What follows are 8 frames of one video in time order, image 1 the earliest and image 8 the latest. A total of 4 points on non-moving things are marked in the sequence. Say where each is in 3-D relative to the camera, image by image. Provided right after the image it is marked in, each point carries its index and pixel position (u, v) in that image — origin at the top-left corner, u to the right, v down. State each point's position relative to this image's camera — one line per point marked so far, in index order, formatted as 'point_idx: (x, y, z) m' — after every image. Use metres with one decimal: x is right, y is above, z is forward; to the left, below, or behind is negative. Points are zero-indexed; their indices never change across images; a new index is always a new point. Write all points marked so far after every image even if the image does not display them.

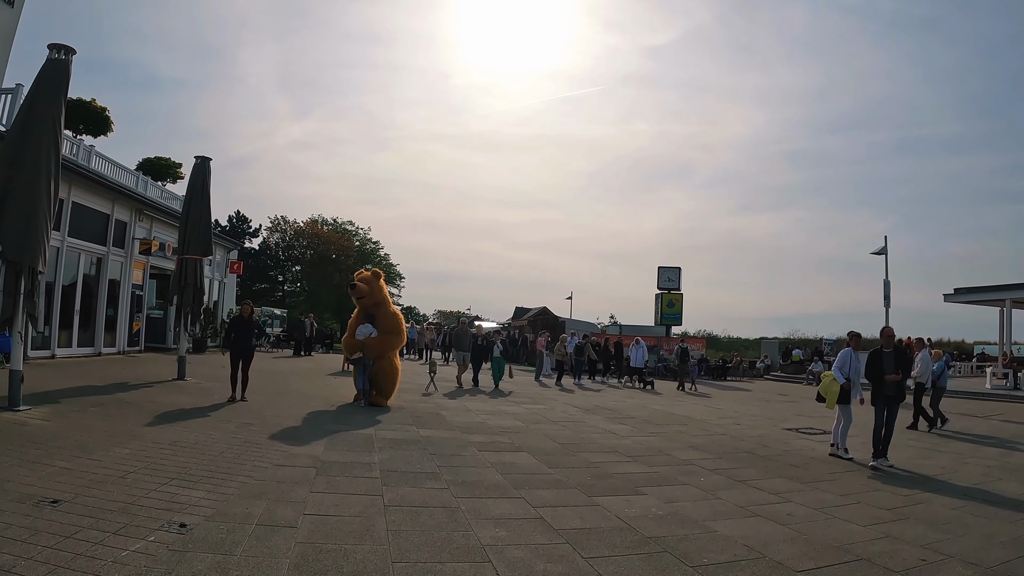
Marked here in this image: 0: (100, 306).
0: (-12.4, -0.5, +18.4) m
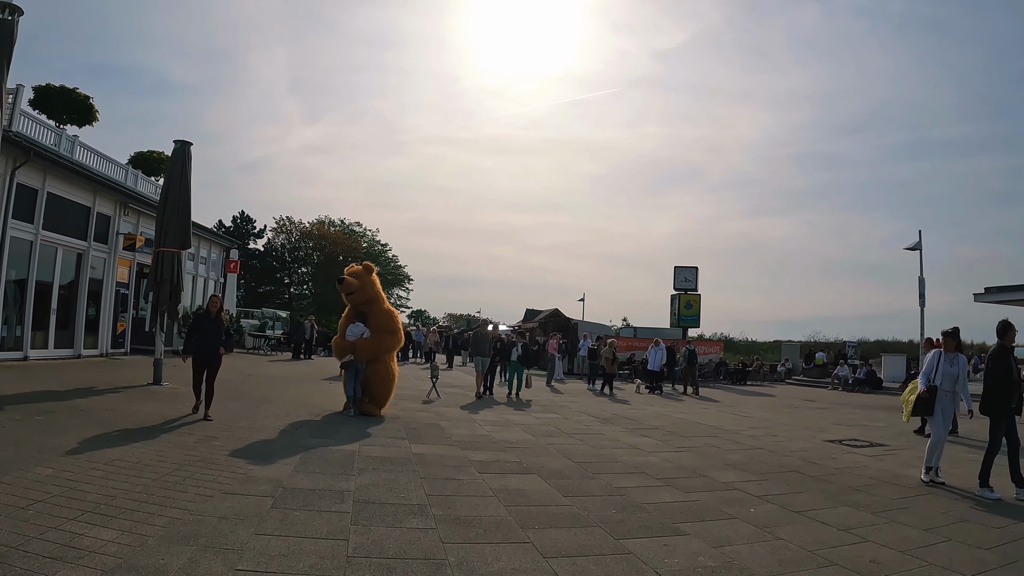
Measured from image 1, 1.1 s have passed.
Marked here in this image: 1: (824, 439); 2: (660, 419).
0: (-12.1, -0.5, +17.3) m
1: (+5.5, -2.7, +10.9) m
2: (+2.8, -2.5, +11.7) m
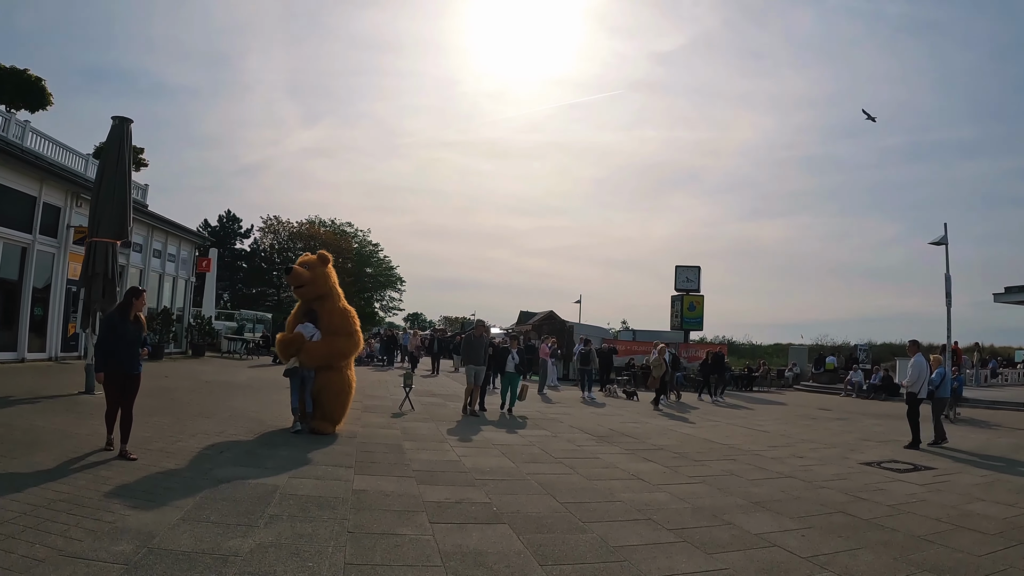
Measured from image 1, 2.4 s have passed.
0: (-12.4, -0.4, +15.6) m
1: (+5.2, -2.6, +9.3) m
2: (+2.5, -2.4, +10.1) m
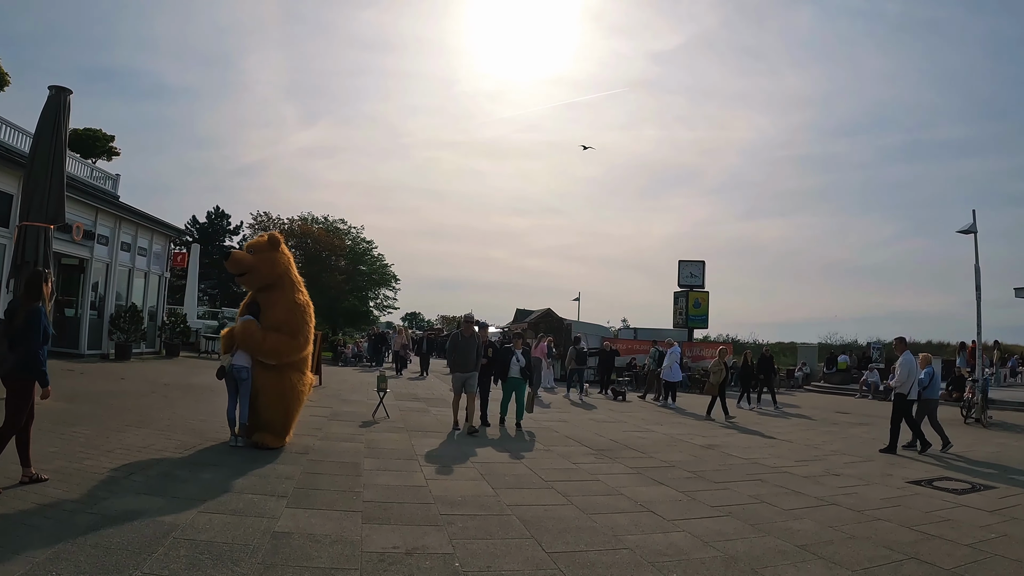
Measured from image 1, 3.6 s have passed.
0: (-12.6, -0.3, +14.3) m
1: (+5.1, -2.4, +7.9) m
2: (+2.3, -2.3, +8.7) m
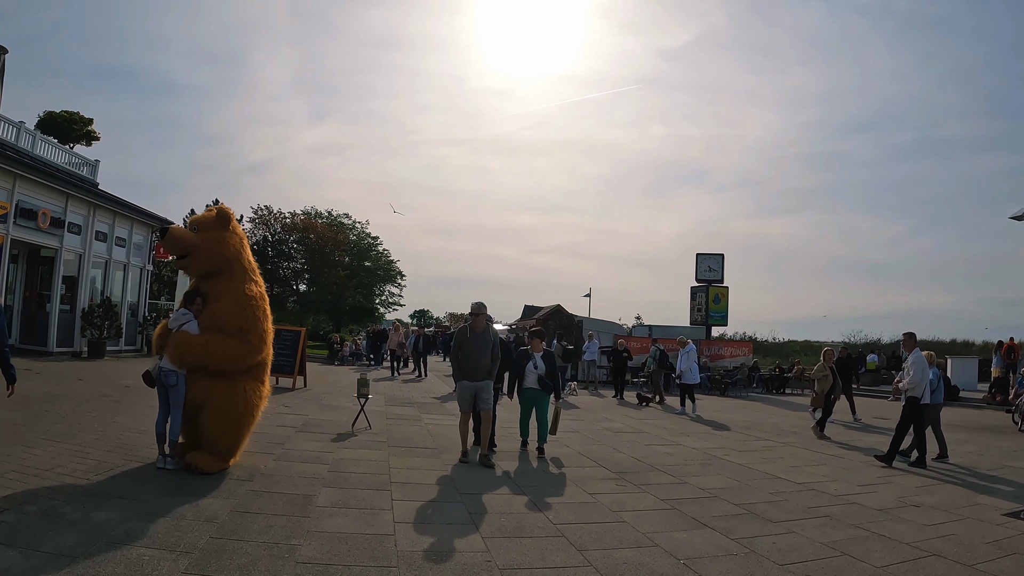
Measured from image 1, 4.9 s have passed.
0: (-12.5, -0.1, +13.0) m
1: (+5.1, -2.3, +6.4) m
2: (+2.3, -2.1, +7.2) m
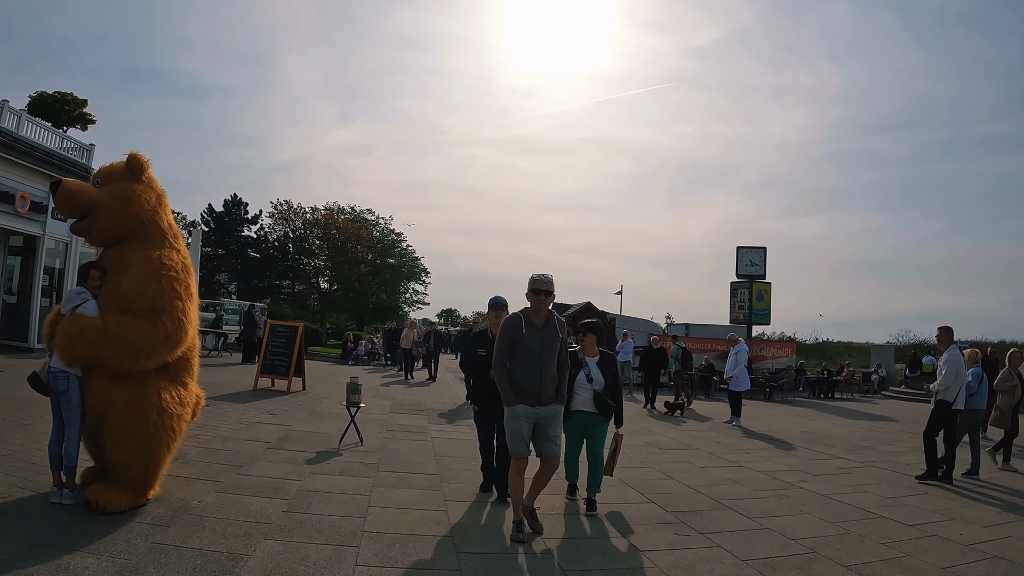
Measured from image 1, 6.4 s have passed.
0: (-12.1, +0.1, +11.9) m
1: (+5.2, -2.1, +4.5) m
2: (+2.5, -1.9, +5.4) m
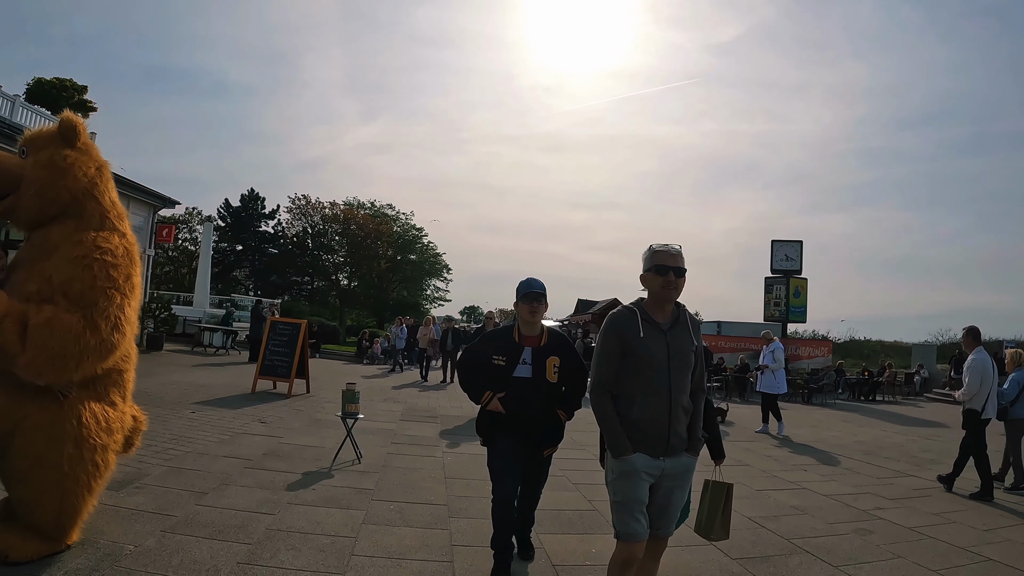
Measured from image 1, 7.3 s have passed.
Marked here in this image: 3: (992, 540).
0: (-11.7, +0.2, +11.2) m
1: (+5.3, -2.0, +3.3) m
2: (+2.7, -1.9, +4.3) m
3: (+4.5, -2.2, +5.7) m
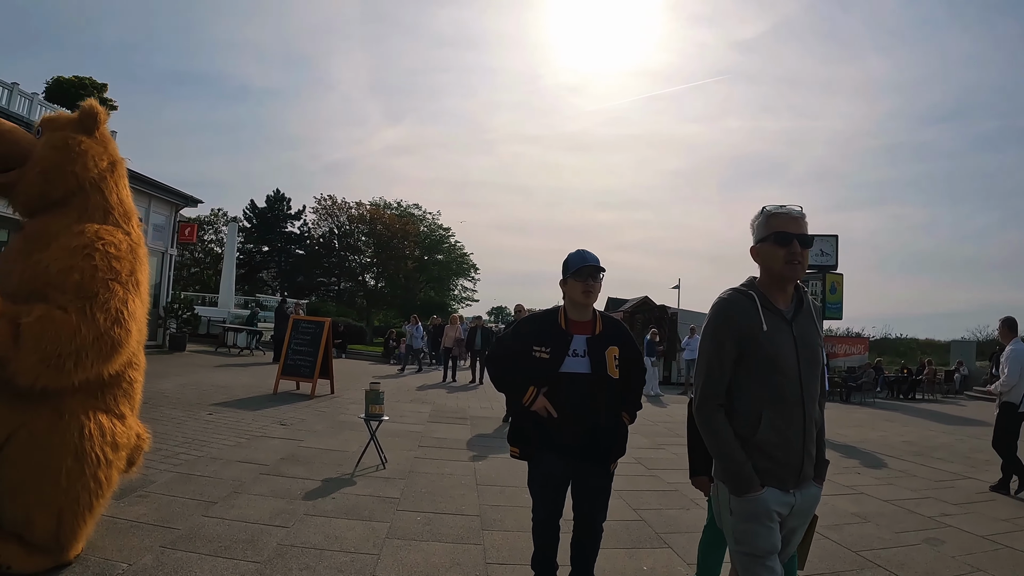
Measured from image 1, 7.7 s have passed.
0: (-11.2, +0.1, +11.2) m
1: (+5.6, -1.9, +2.6) m
2: (+2.9, -1.8, +3.7) m
3: (+4.8, -2.1, +5.0) m
